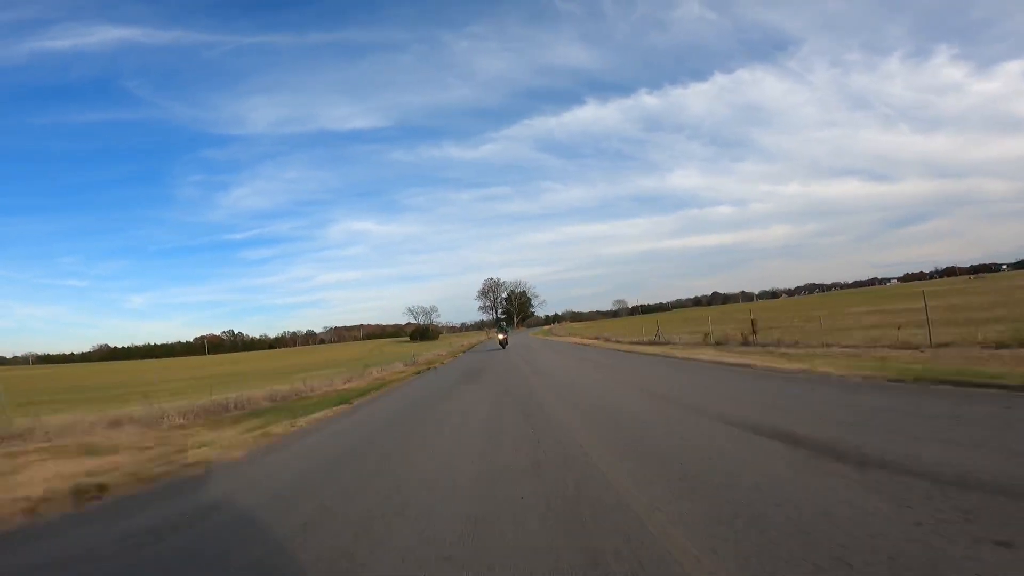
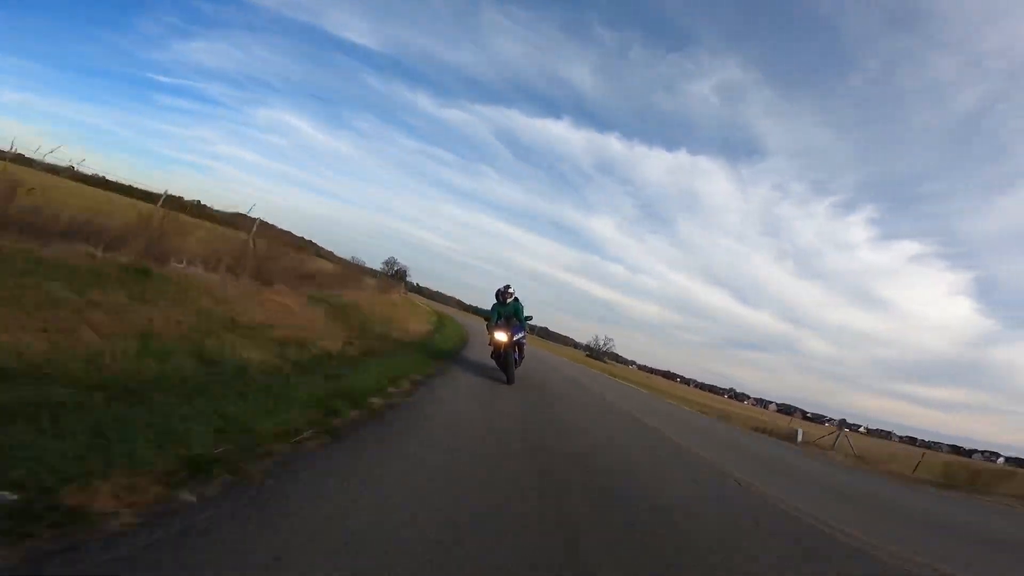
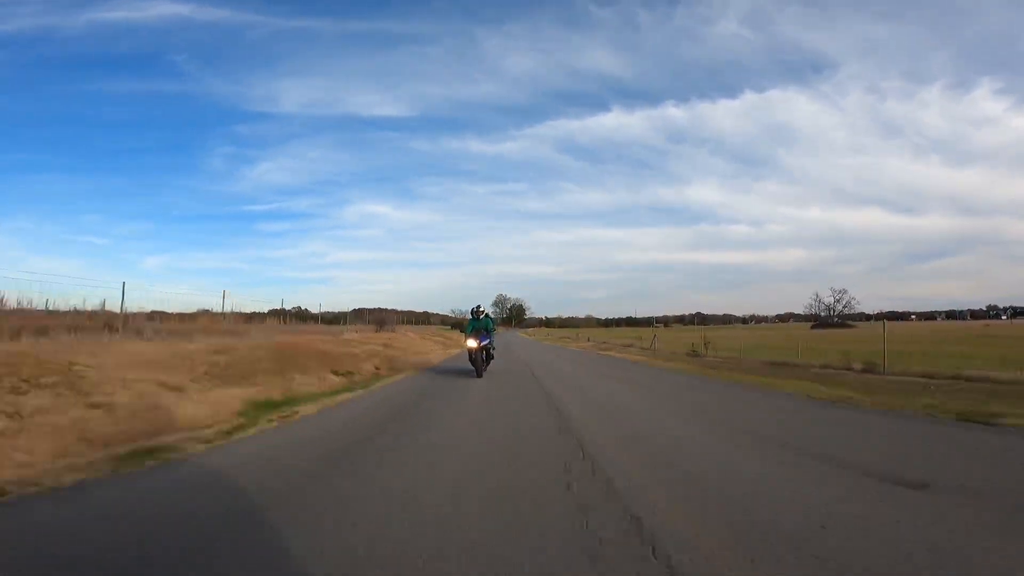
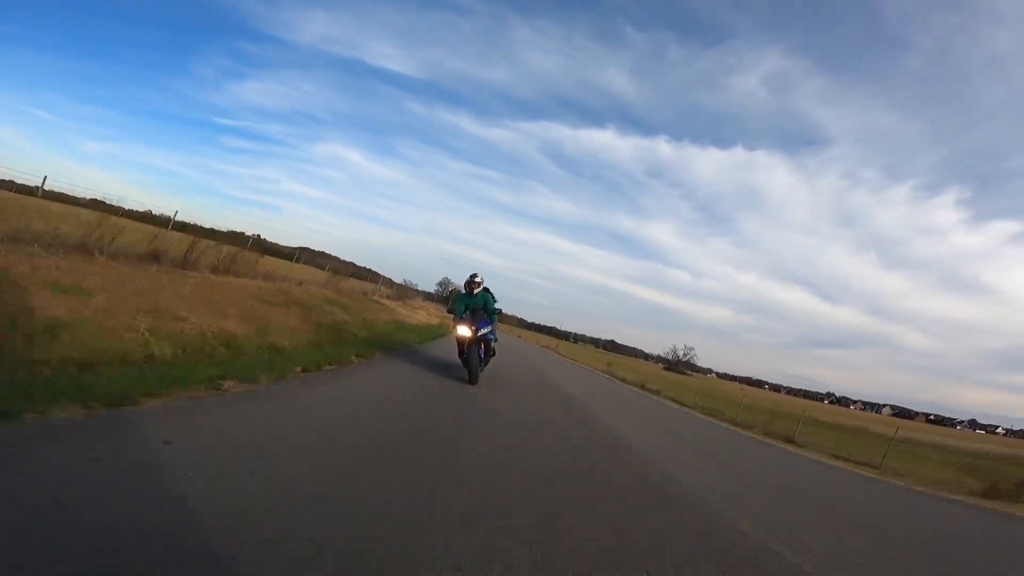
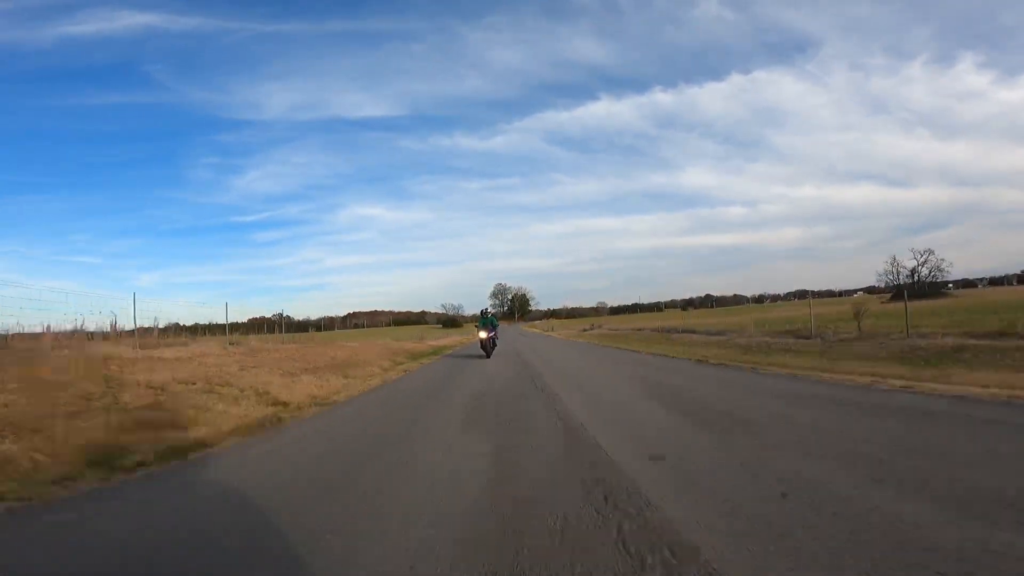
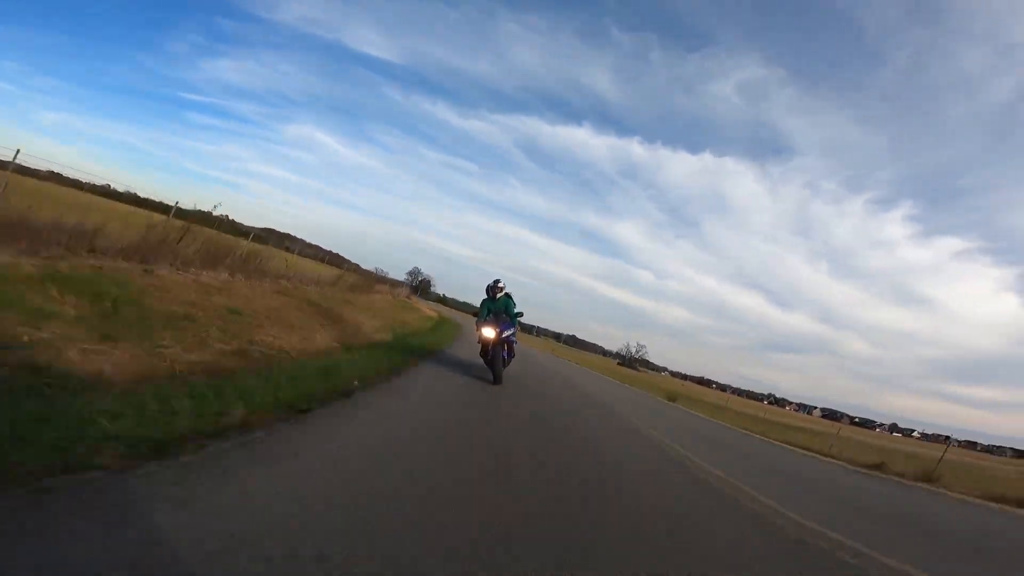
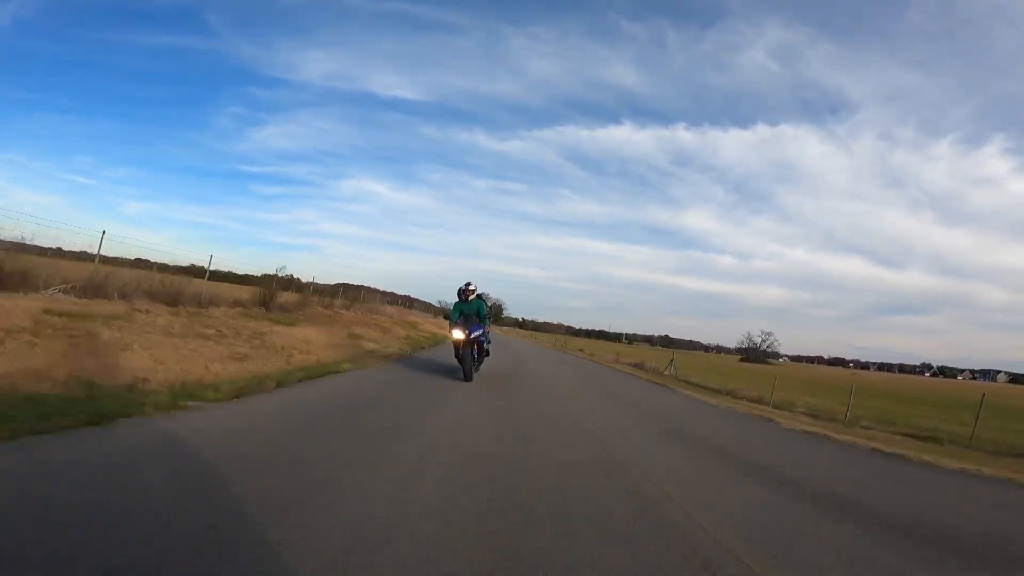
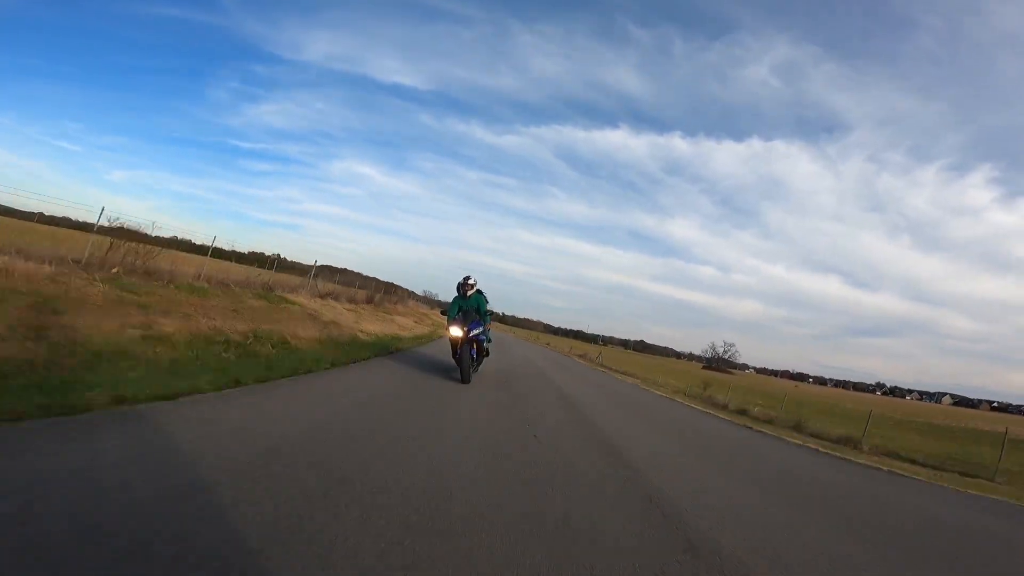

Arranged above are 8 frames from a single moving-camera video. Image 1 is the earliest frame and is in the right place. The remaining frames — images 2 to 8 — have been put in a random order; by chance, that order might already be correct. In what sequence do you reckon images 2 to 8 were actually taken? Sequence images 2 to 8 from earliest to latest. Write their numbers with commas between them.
5, 3, 7, 8, 4, 6, 2
